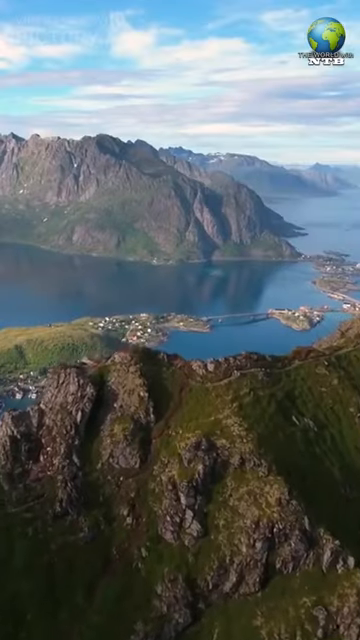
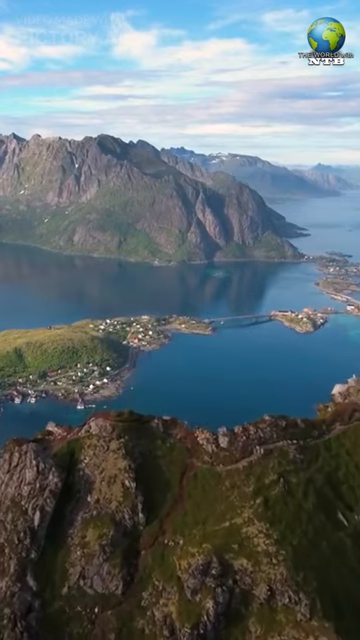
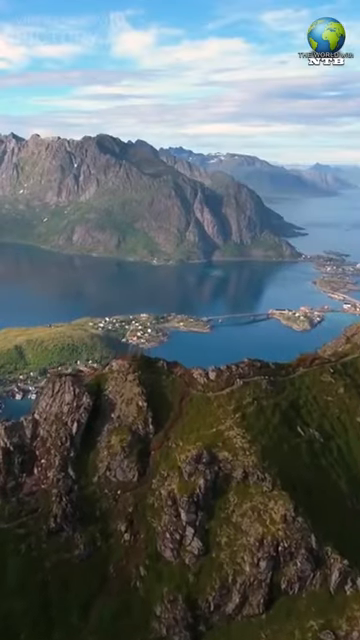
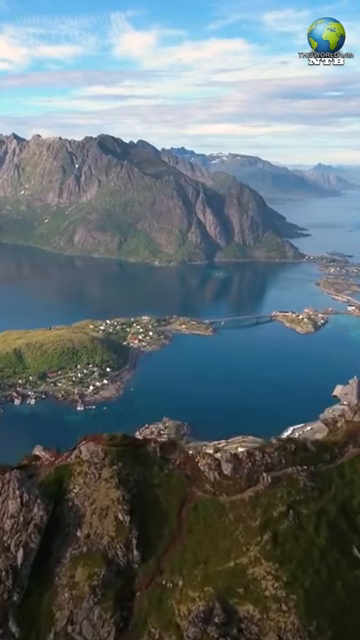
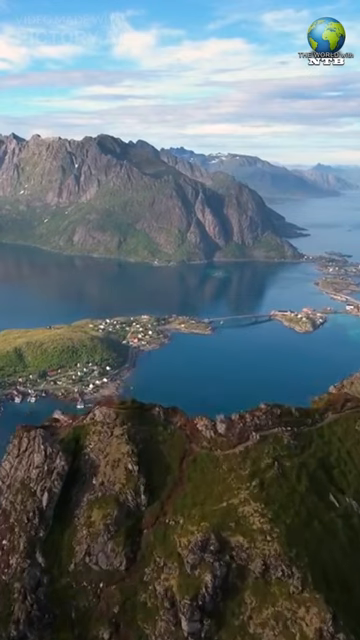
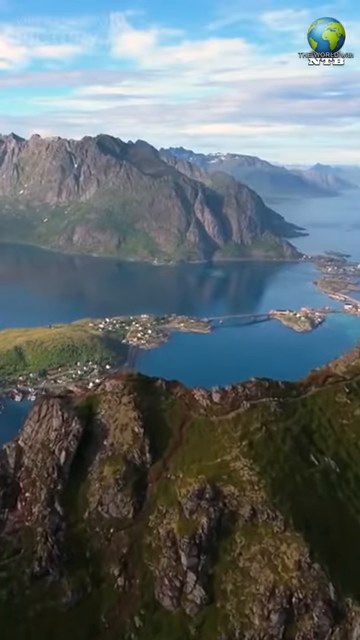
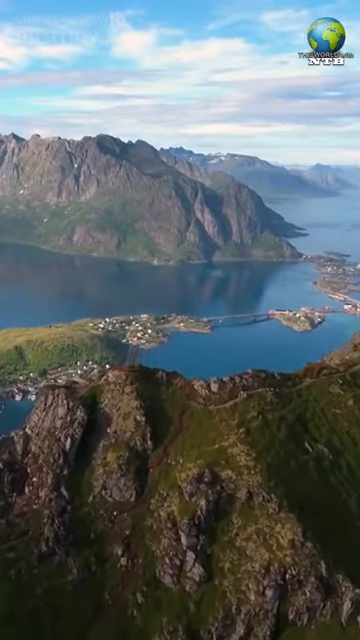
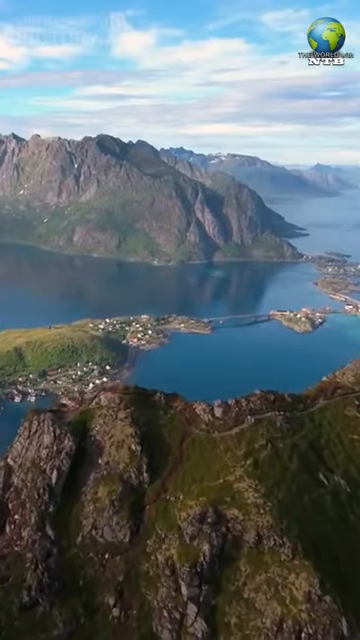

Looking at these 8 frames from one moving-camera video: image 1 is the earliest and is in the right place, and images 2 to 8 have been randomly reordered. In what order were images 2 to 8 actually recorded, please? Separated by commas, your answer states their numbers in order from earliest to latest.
3, 7, 6, 8, 5, 2, 4
